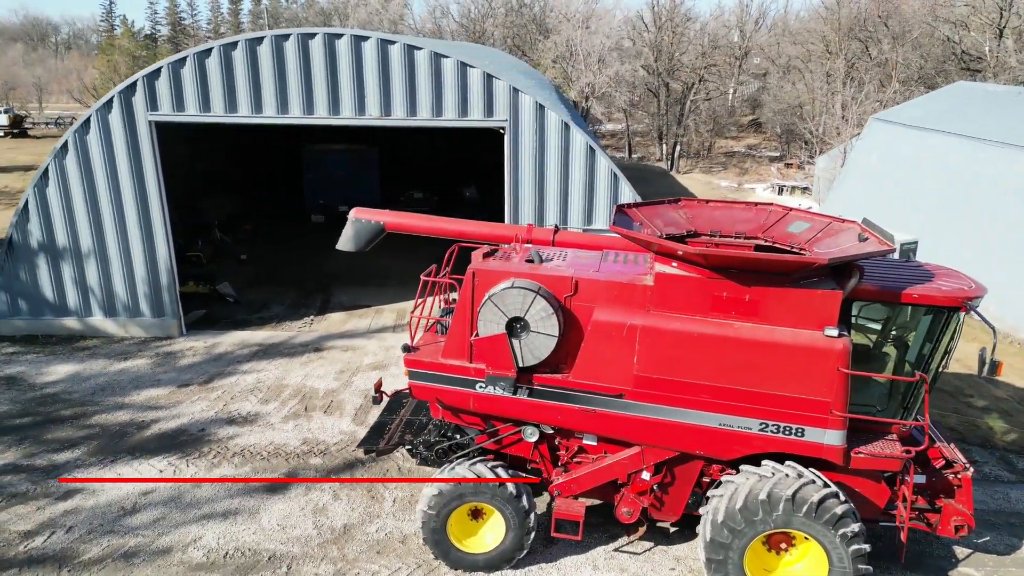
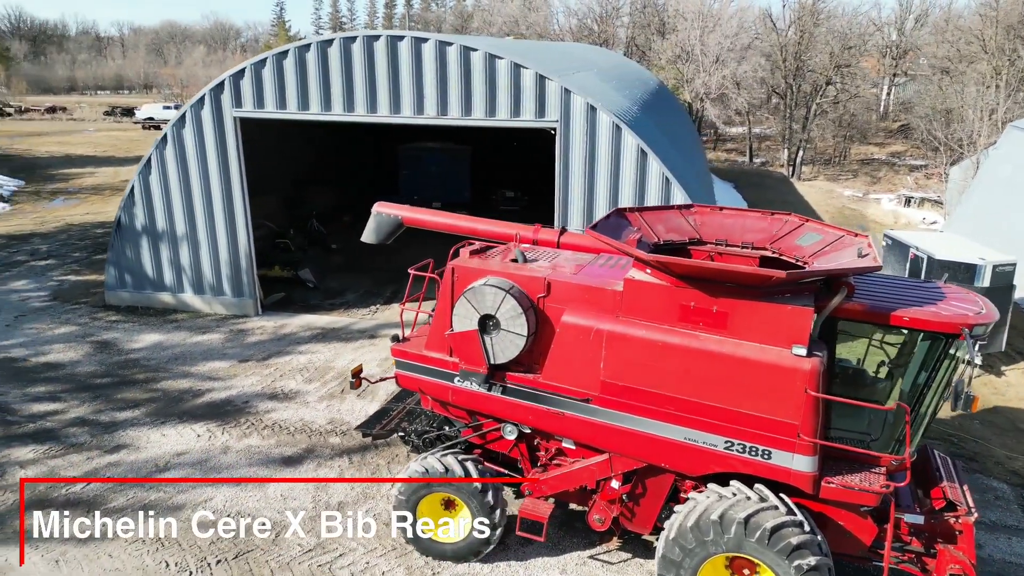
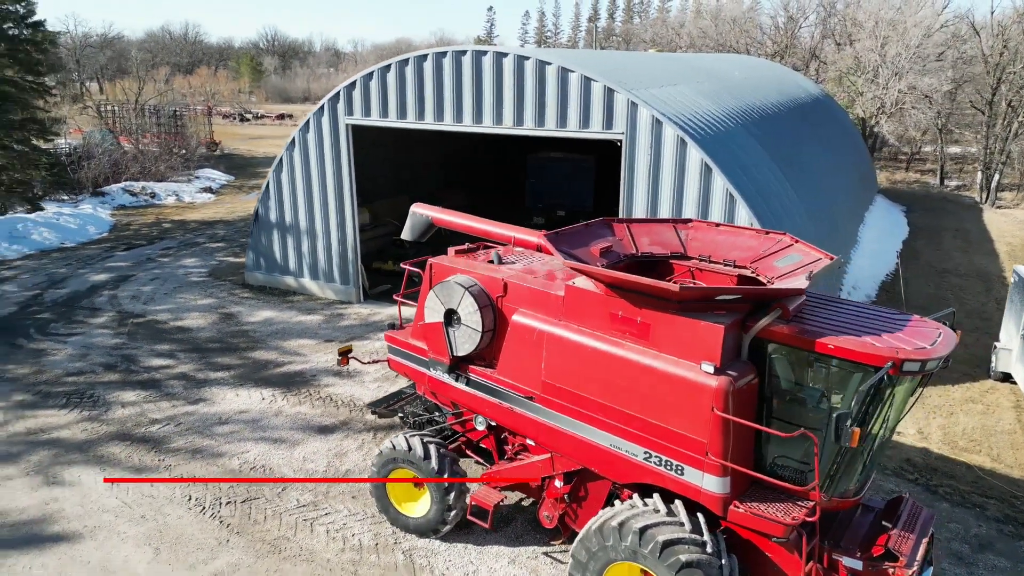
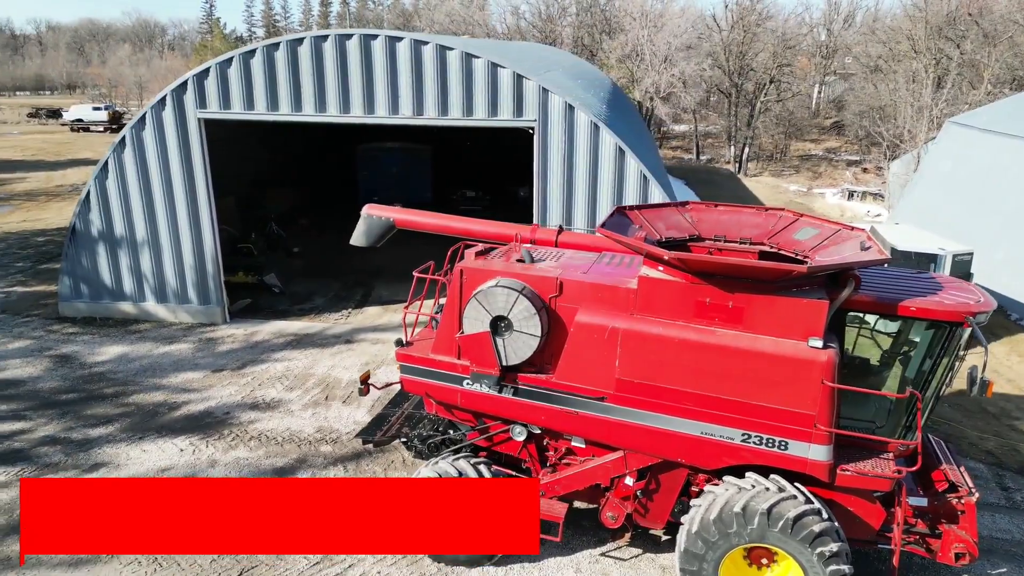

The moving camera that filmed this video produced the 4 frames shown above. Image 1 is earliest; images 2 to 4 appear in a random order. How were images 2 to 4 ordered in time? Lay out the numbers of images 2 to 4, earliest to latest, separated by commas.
4, 2, 3
